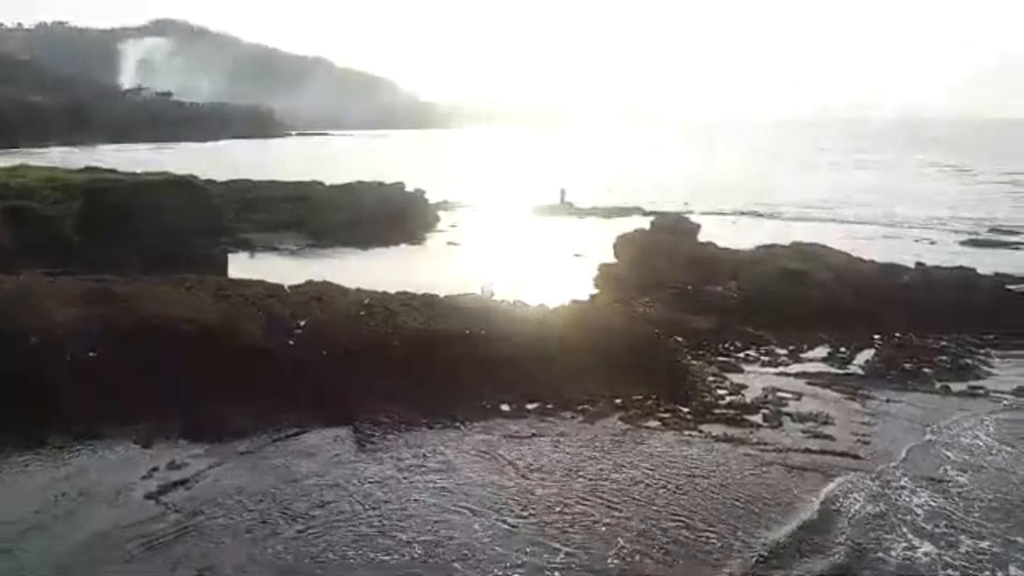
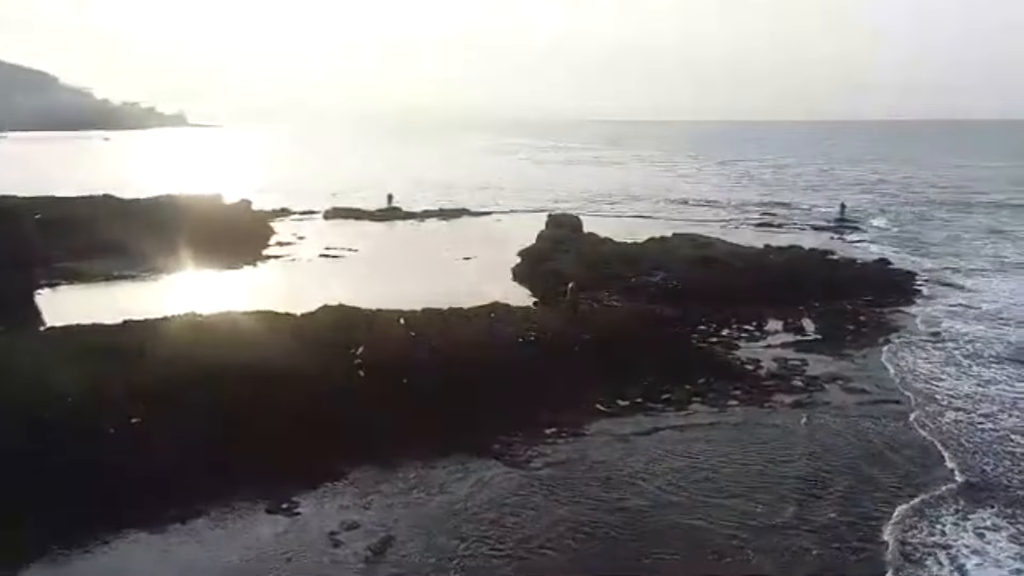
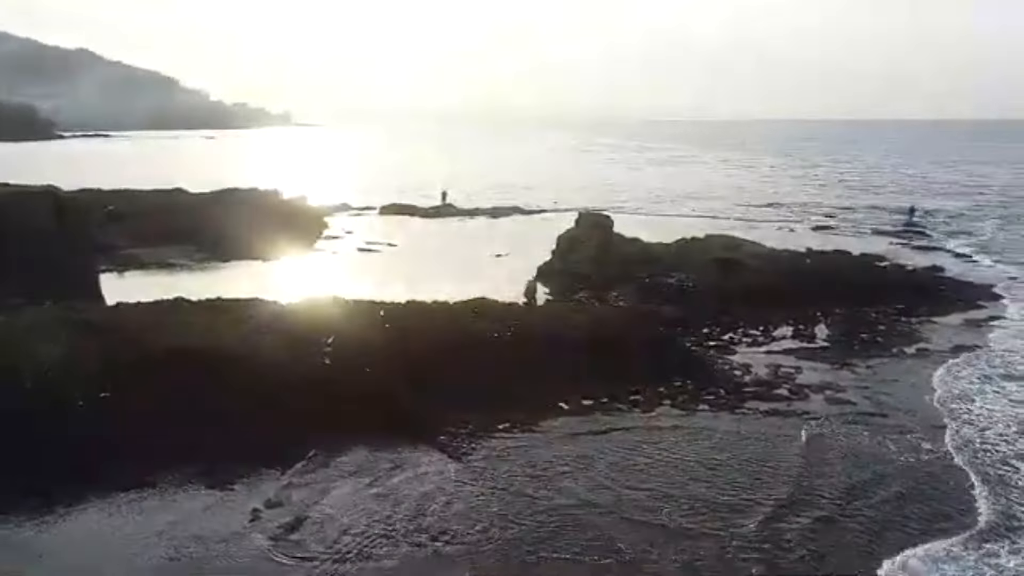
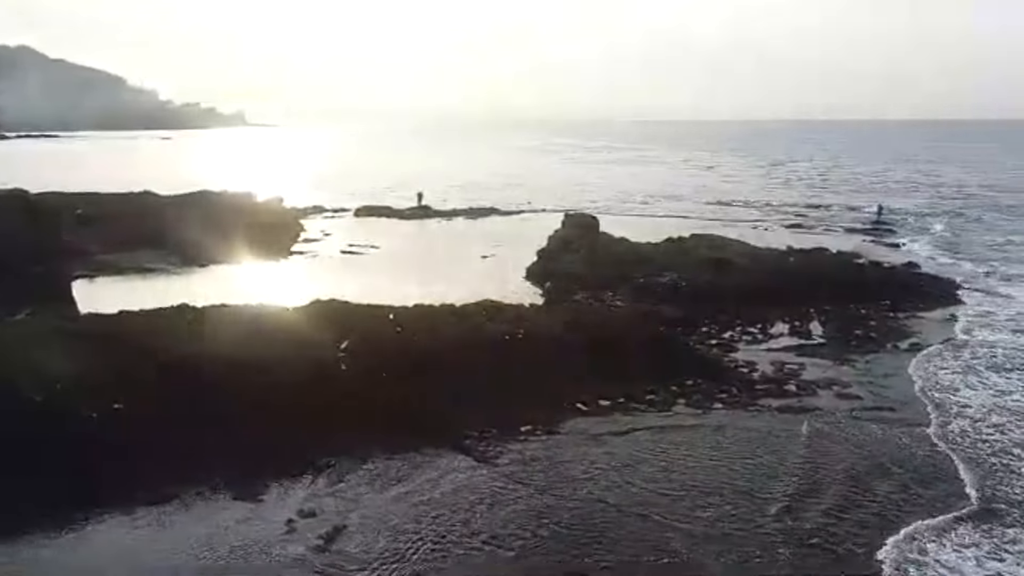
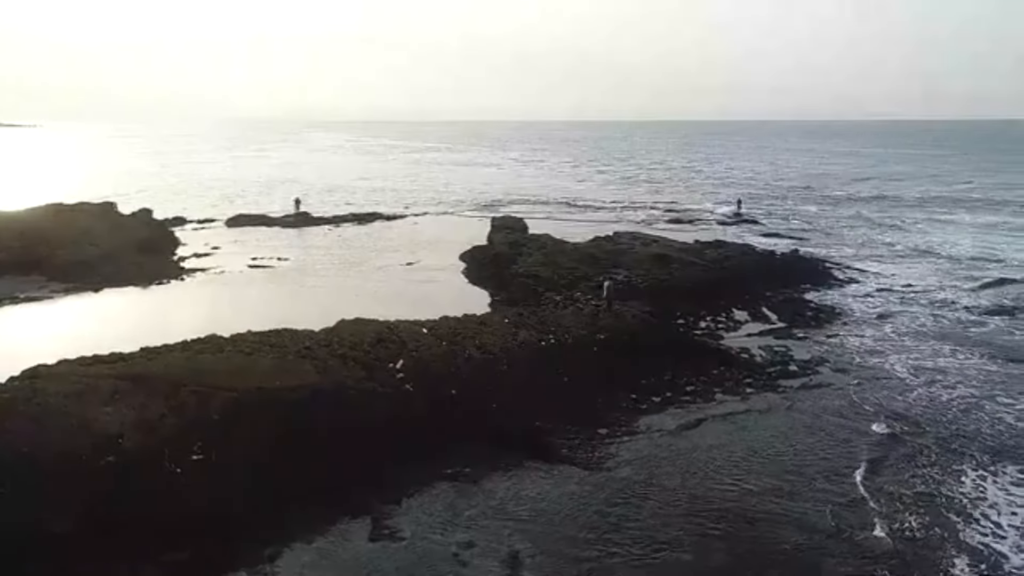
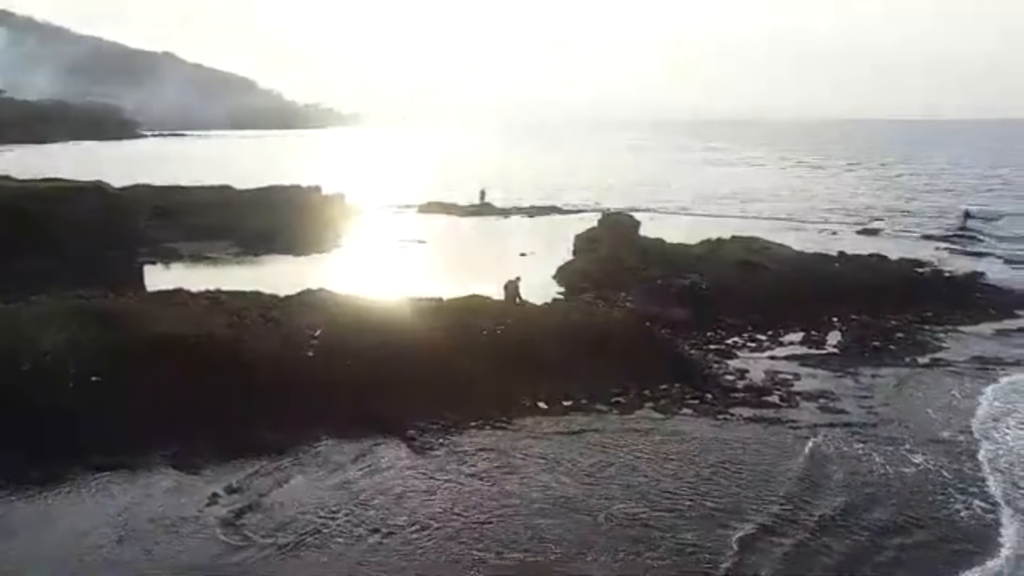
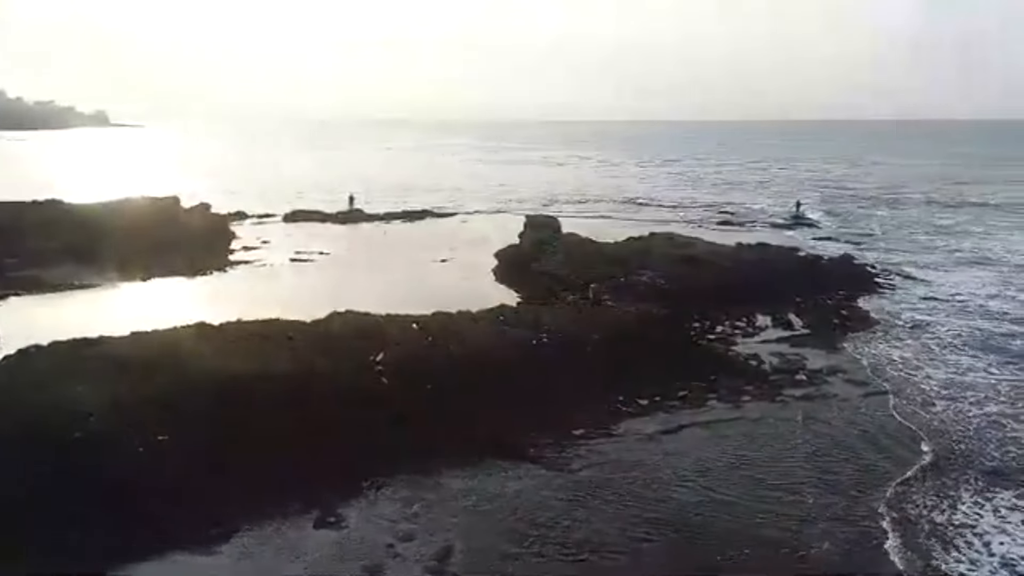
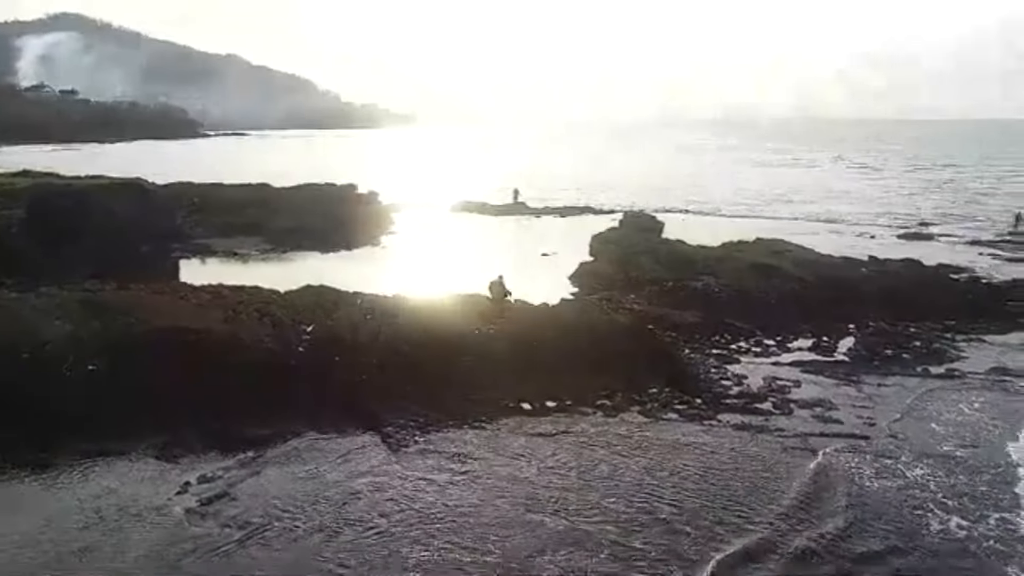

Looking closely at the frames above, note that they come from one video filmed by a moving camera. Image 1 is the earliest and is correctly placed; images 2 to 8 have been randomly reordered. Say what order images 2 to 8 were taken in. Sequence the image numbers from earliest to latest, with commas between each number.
8, 6, 3, 4, 2, 7, 5
